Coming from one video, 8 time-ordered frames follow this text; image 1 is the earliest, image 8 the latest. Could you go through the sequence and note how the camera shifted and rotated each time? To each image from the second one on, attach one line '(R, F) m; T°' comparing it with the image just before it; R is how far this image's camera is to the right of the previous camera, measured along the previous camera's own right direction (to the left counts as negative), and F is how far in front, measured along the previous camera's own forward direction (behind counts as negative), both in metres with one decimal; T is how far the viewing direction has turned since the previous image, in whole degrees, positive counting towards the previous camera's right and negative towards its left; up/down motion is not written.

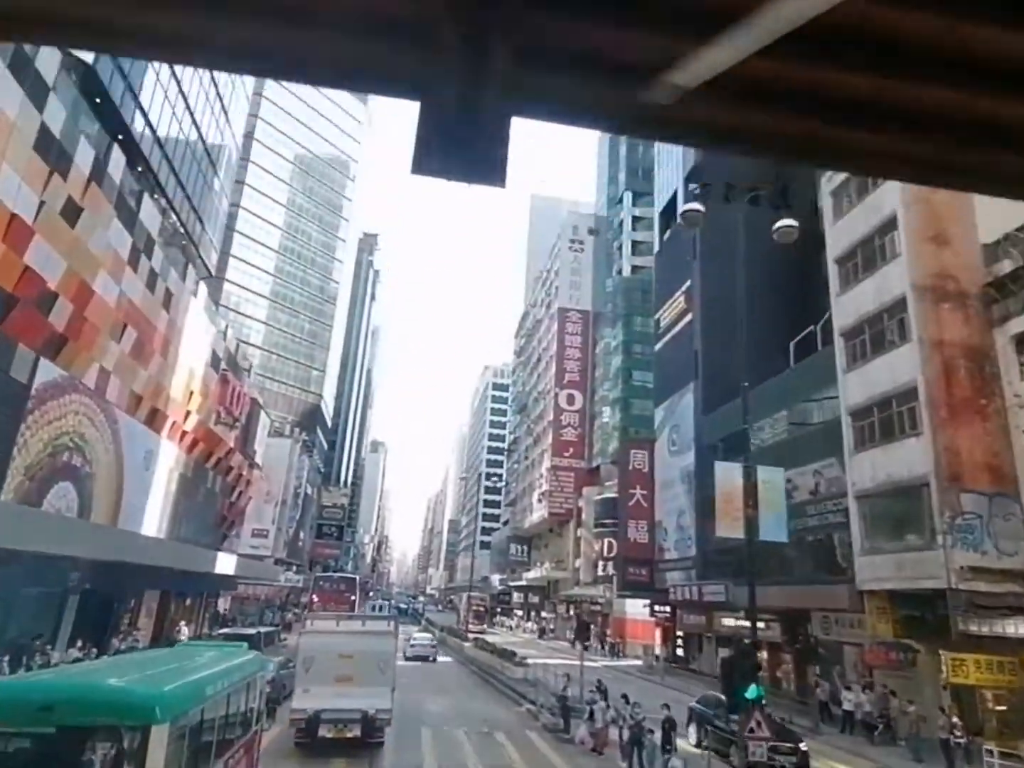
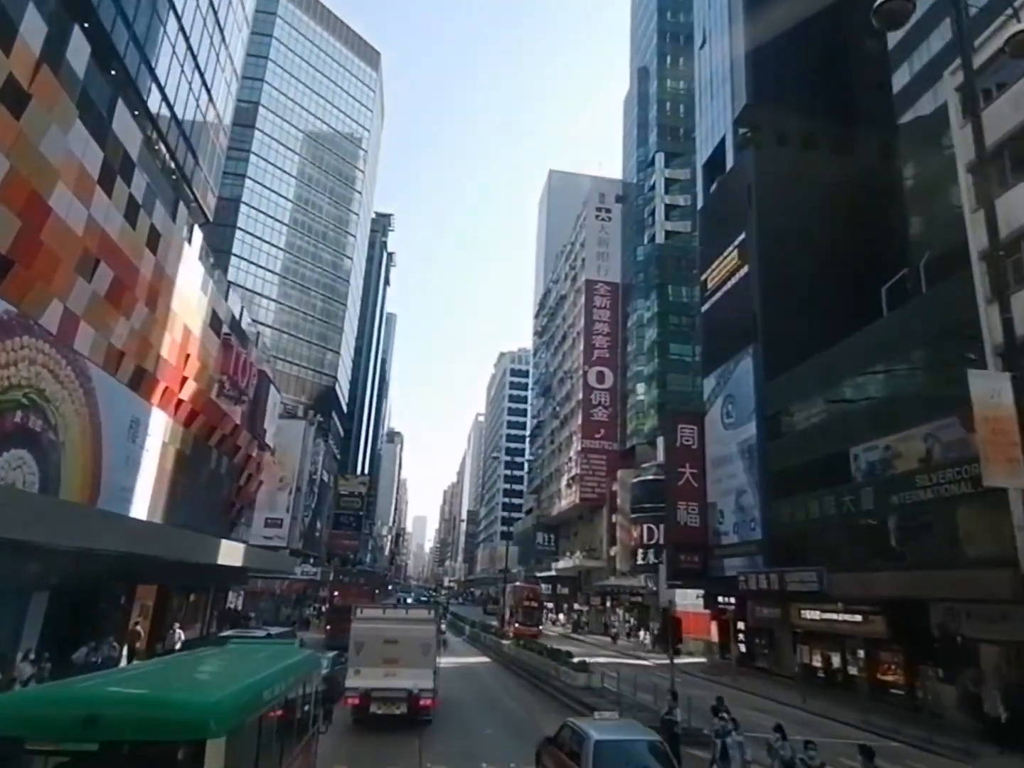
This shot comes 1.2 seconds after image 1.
(-1.6, +5.1) m; -1°
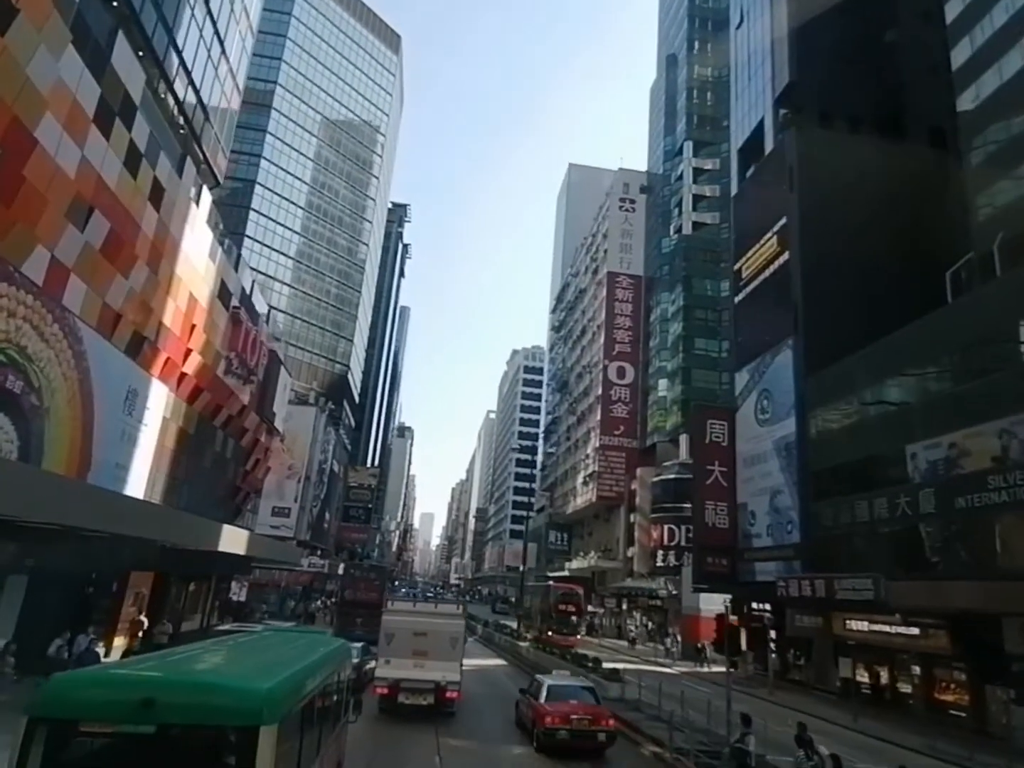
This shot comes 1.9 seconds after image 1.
(-0.8, +2.4) m; -1°
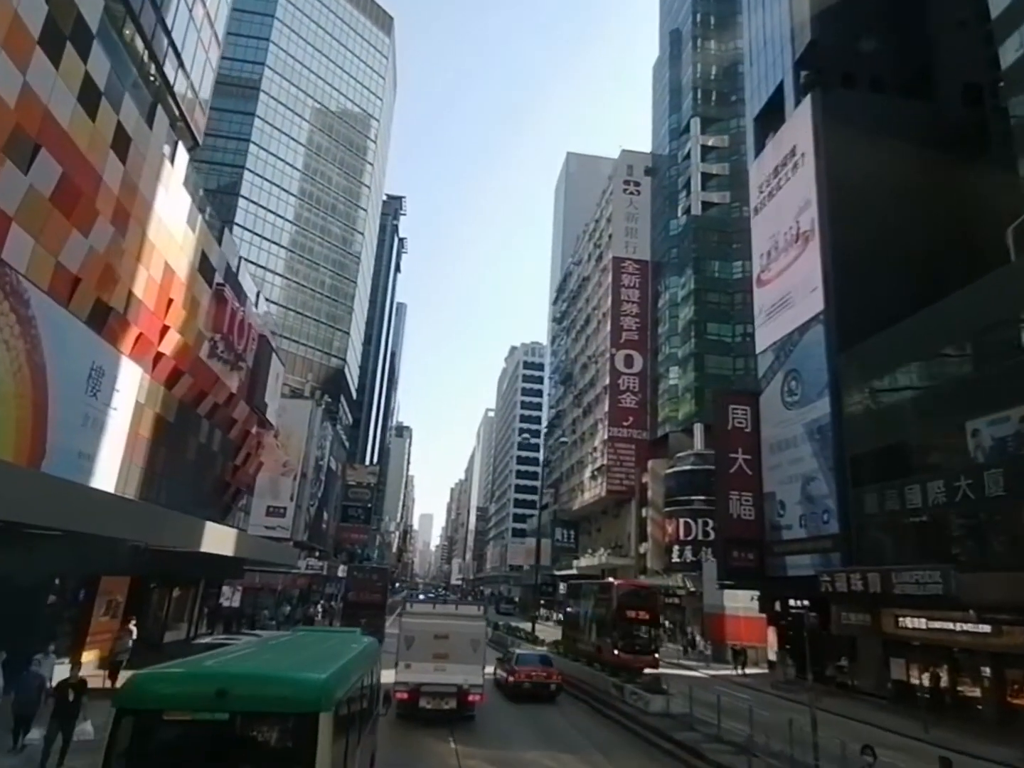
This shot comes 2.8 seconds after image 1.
(-0.8, +3.0) m; 0°
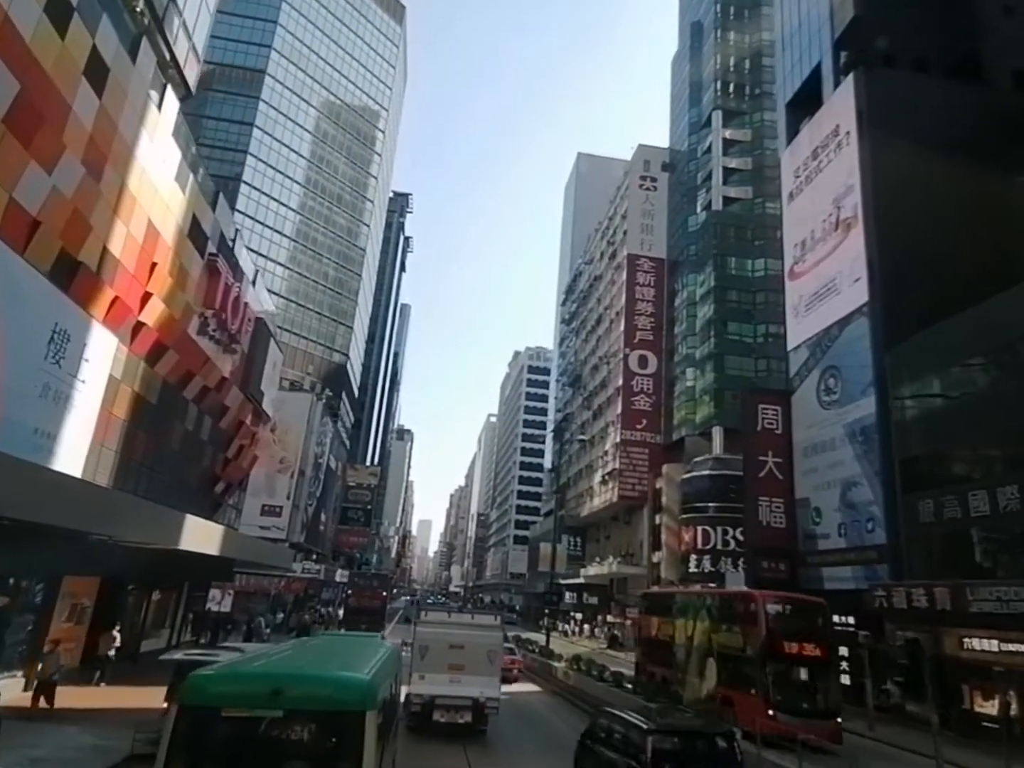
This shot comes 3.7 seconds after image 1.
(-0.8, +2.9) m; 0°
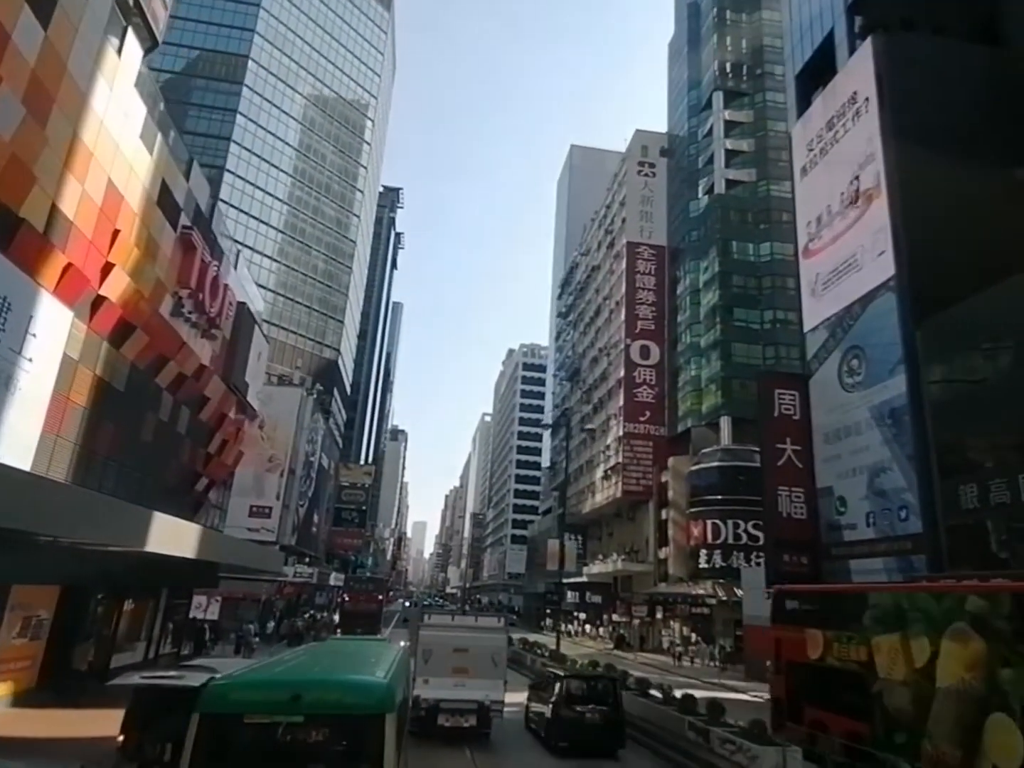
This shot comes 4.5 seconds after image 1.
(-0.5, +2.4) m; +1°
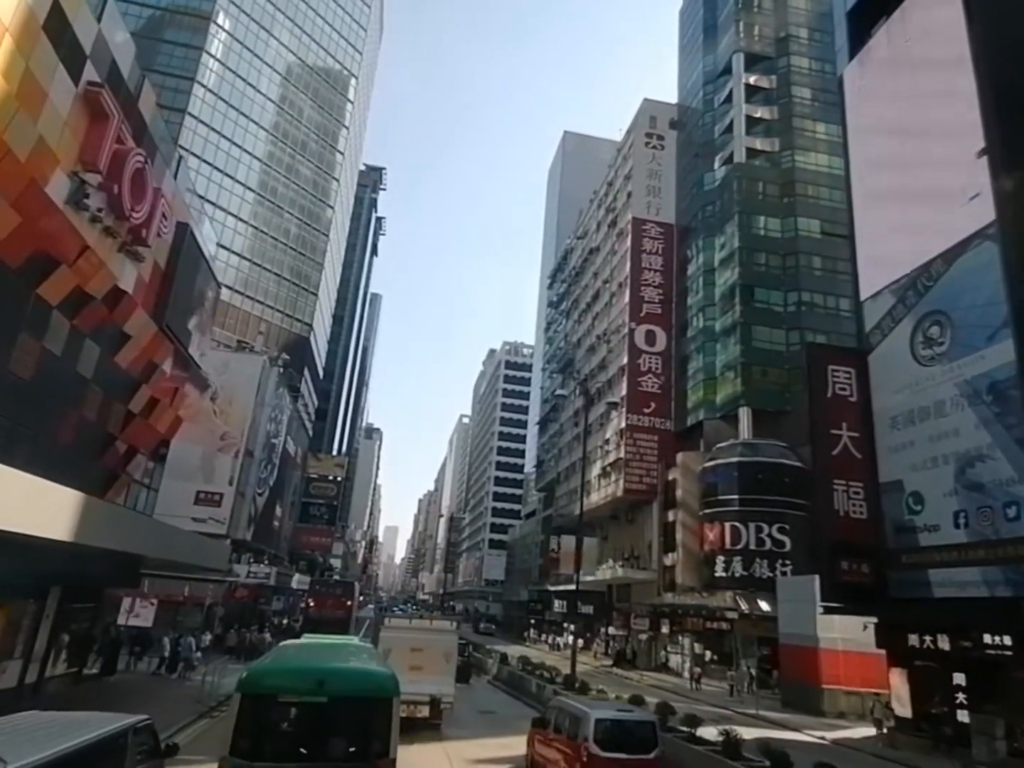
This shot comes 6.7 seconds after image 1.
(-1.3, +6.7) m; +2°
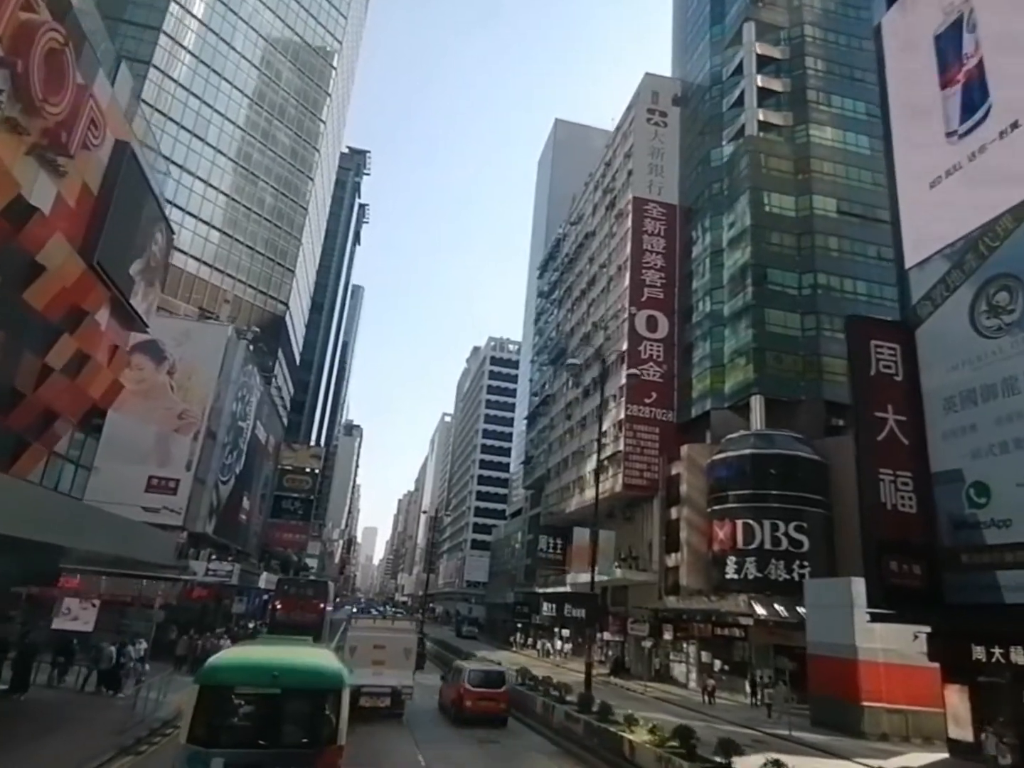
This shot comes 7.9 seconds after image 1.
(-0.8, +4.2) m; +2°
